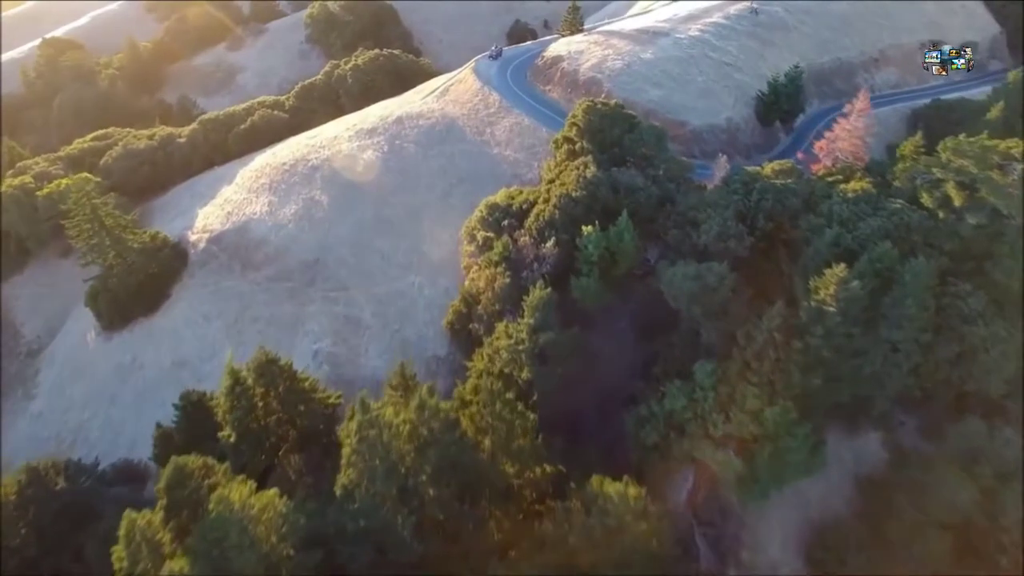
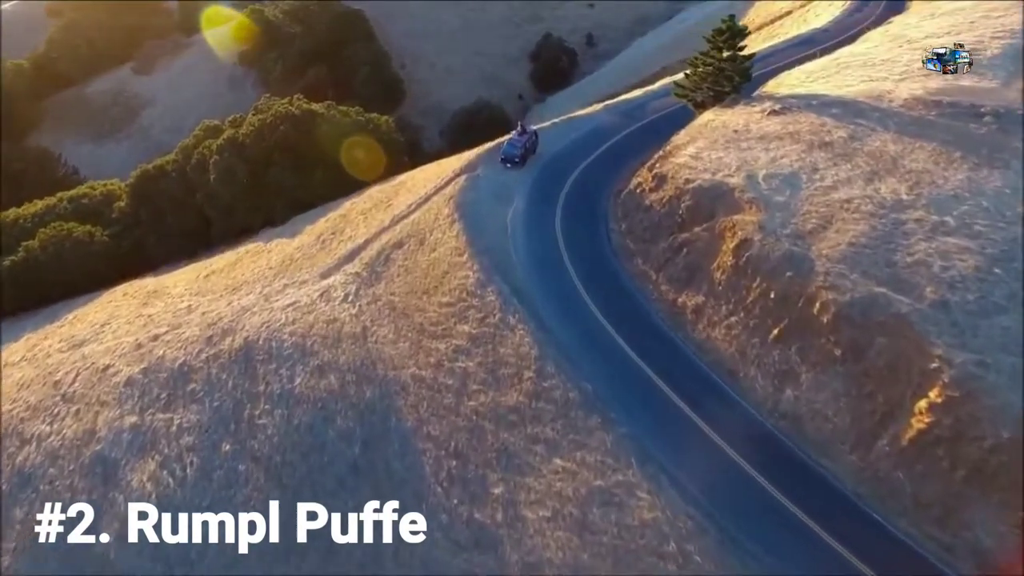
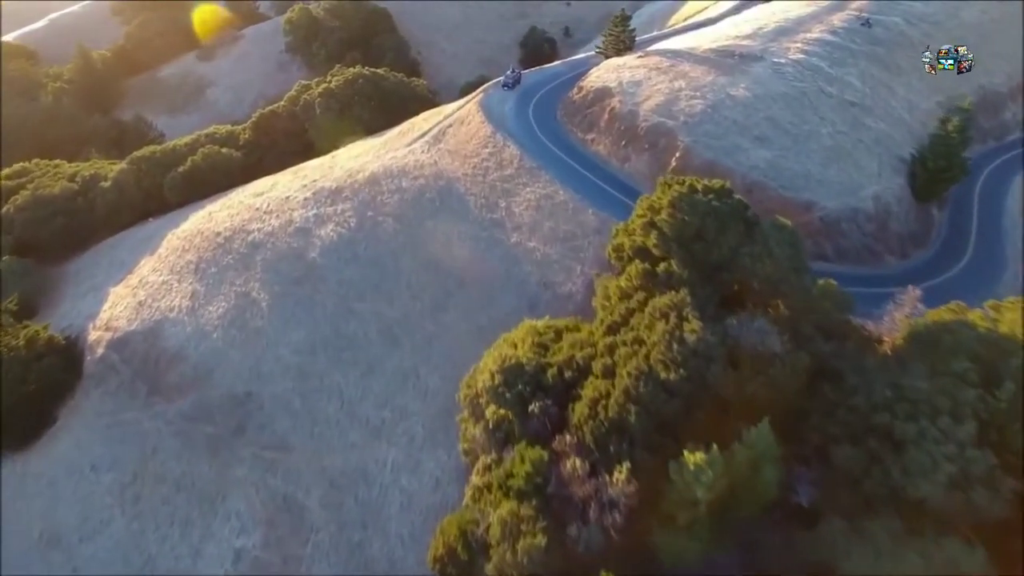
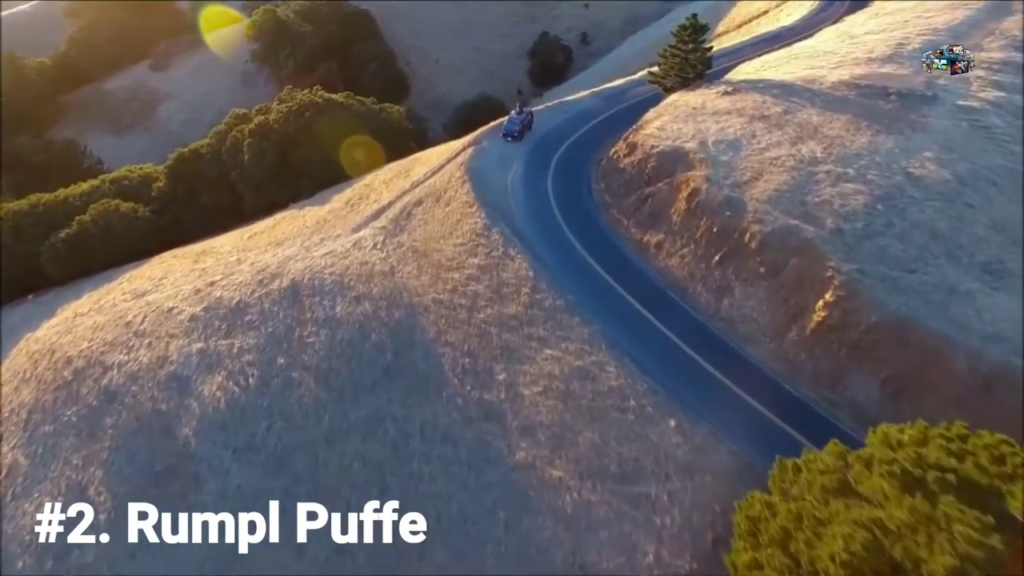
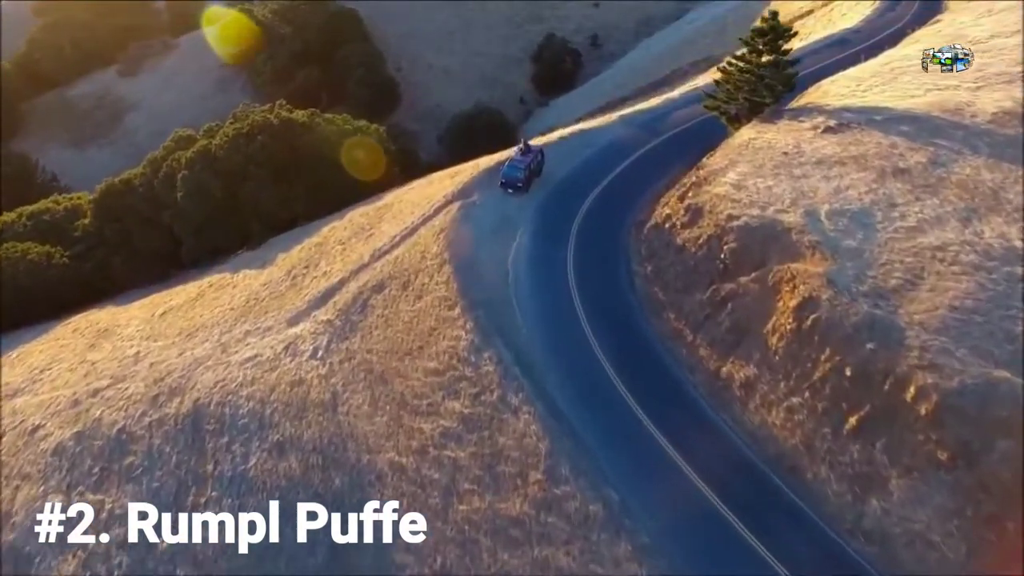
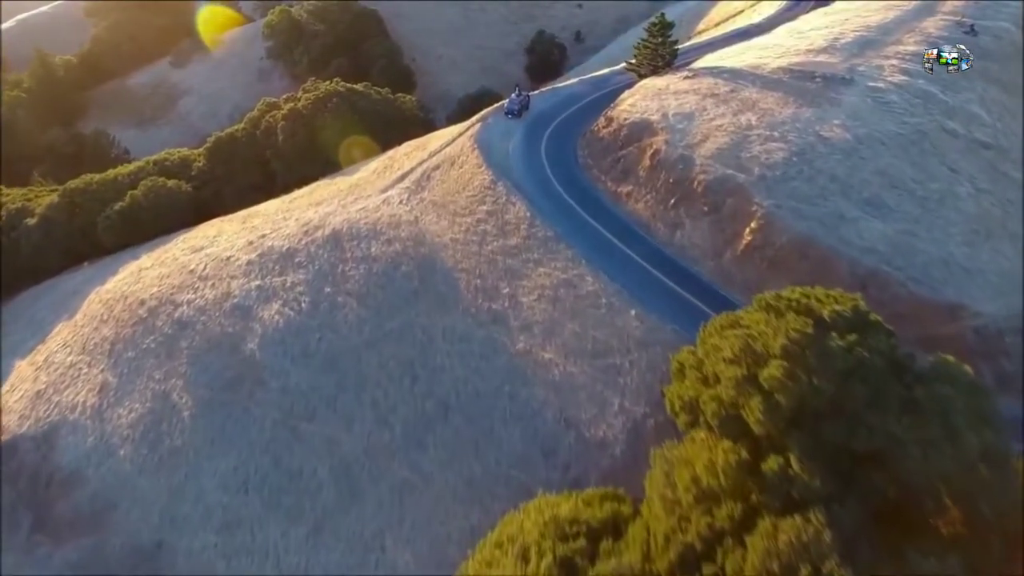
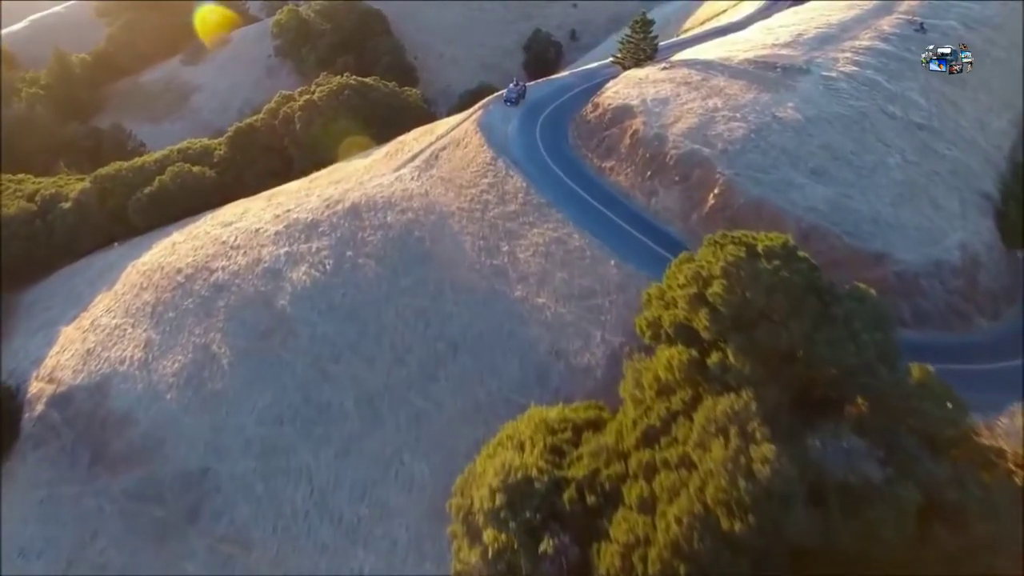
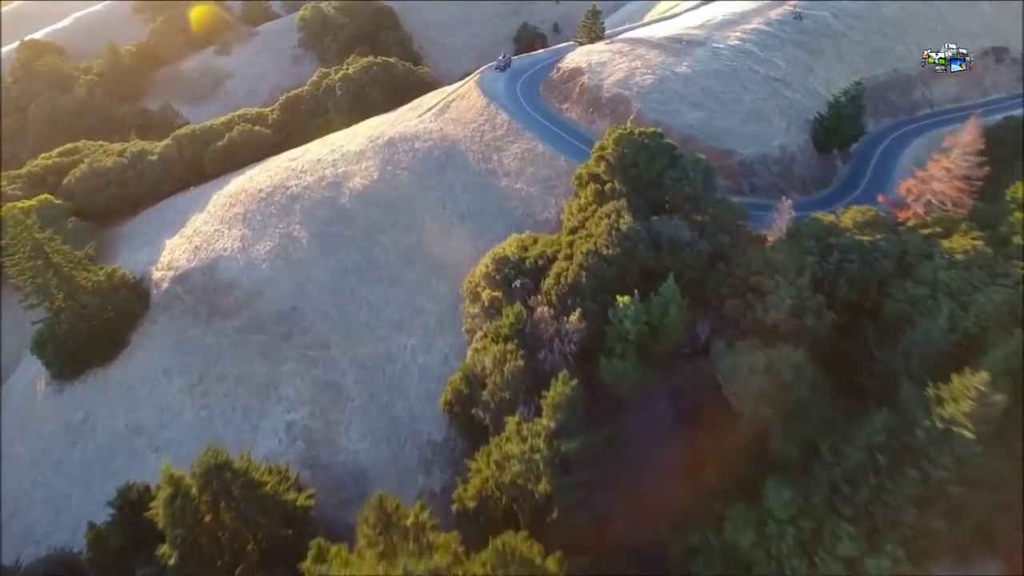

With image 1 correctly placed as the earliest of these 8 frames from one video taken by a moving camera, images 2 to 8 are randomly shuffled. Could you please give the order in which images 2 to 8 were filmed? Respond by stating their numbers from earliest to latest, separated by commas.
8, 3, 7, 6, 4, 2, 5
